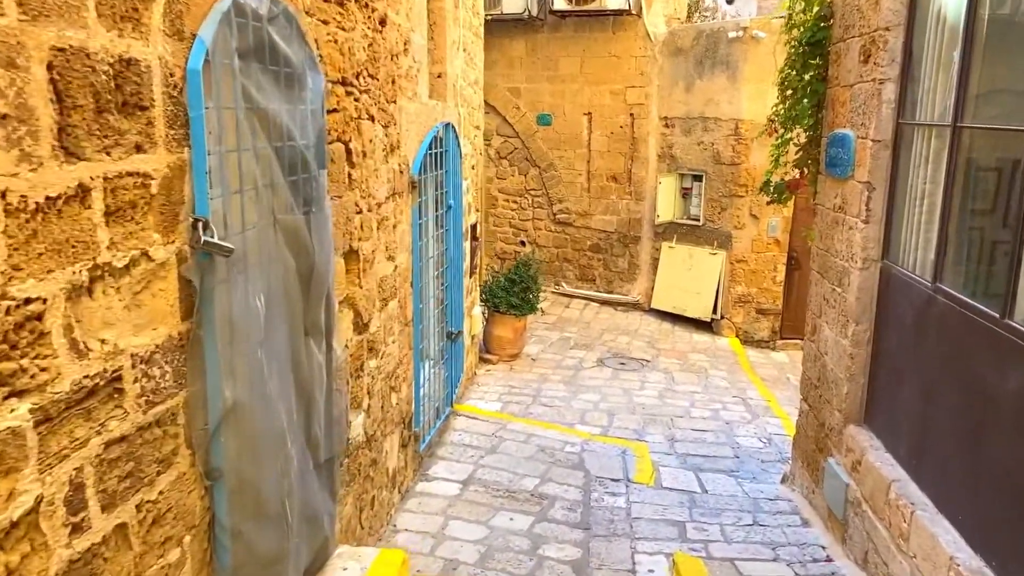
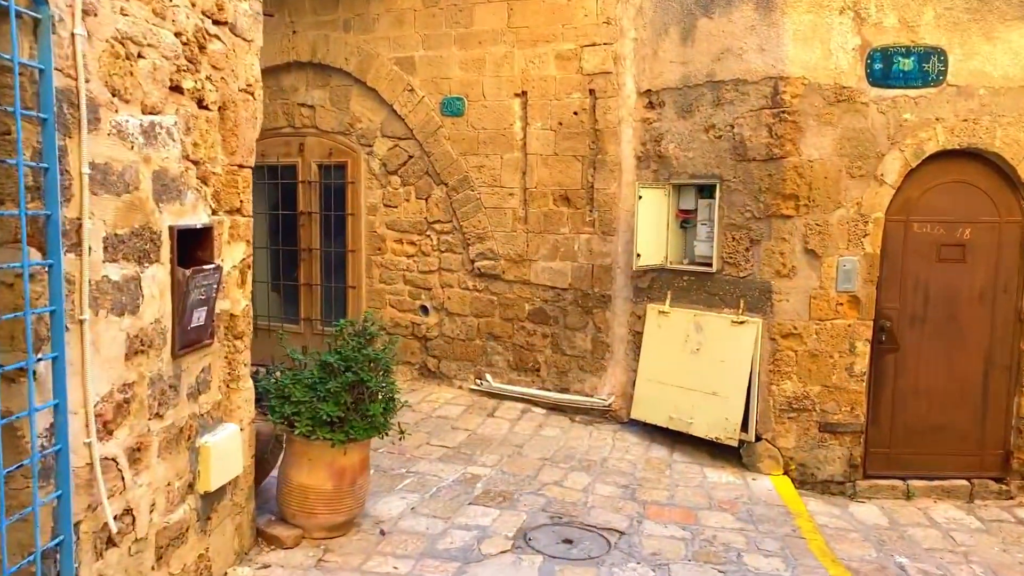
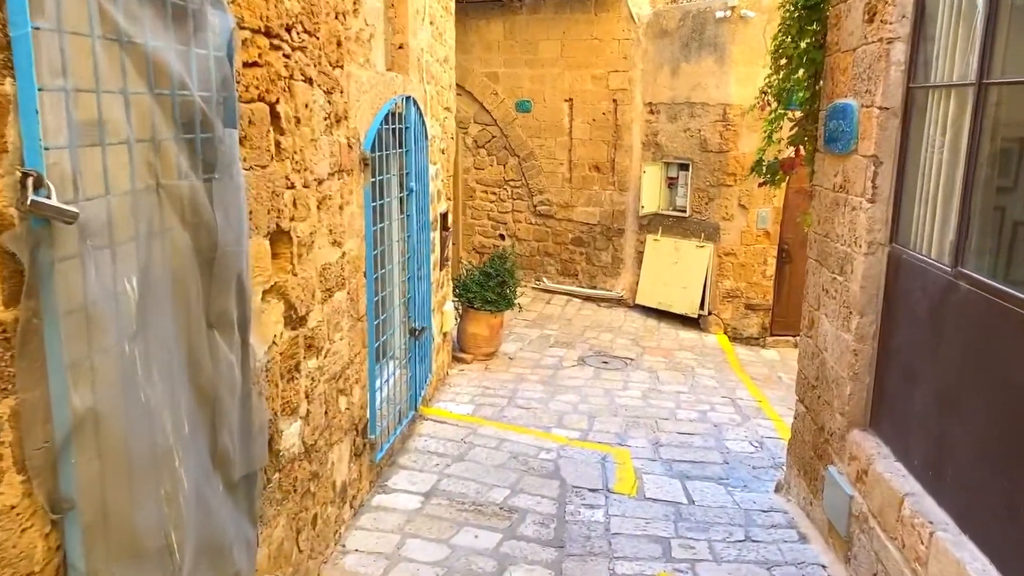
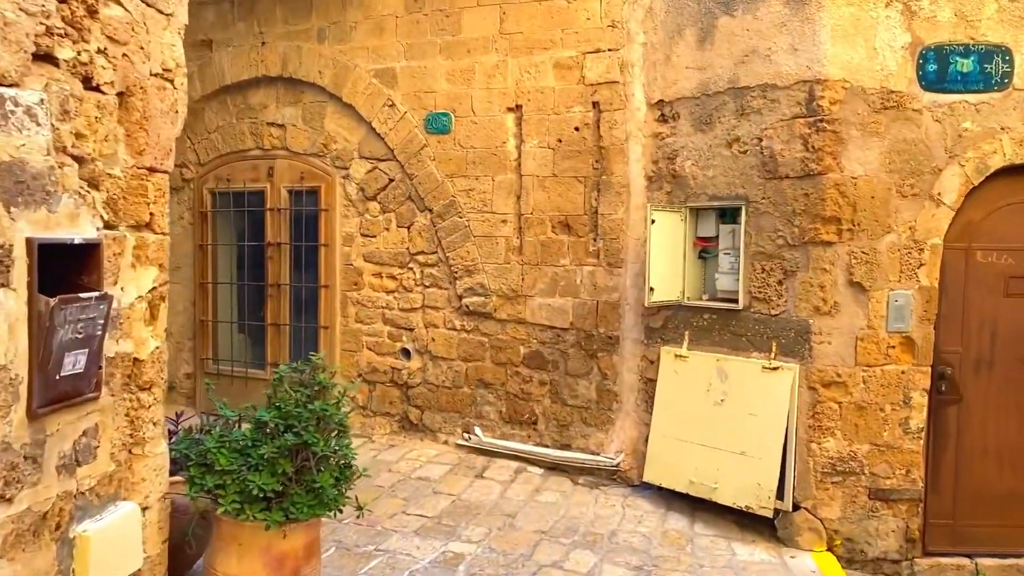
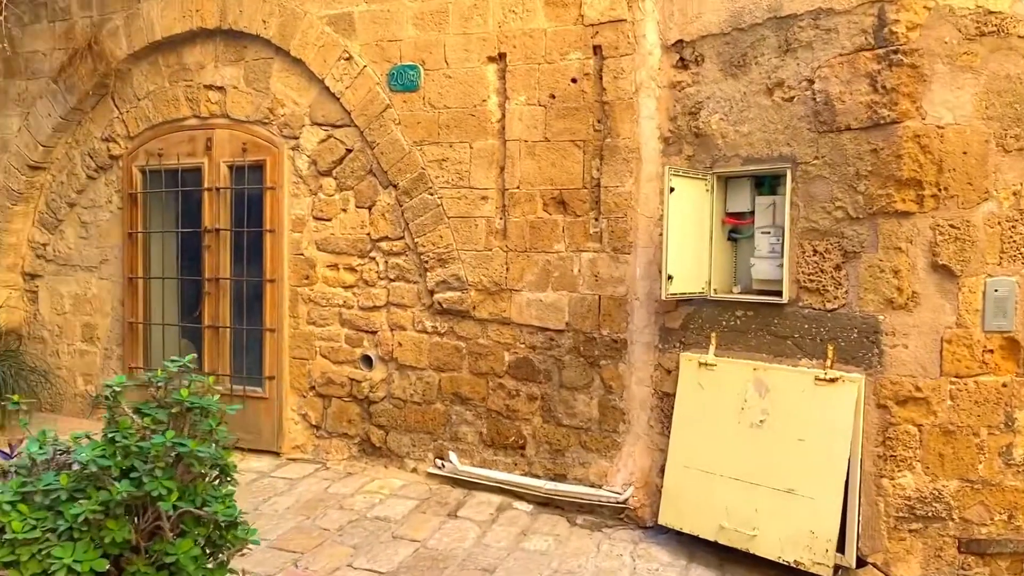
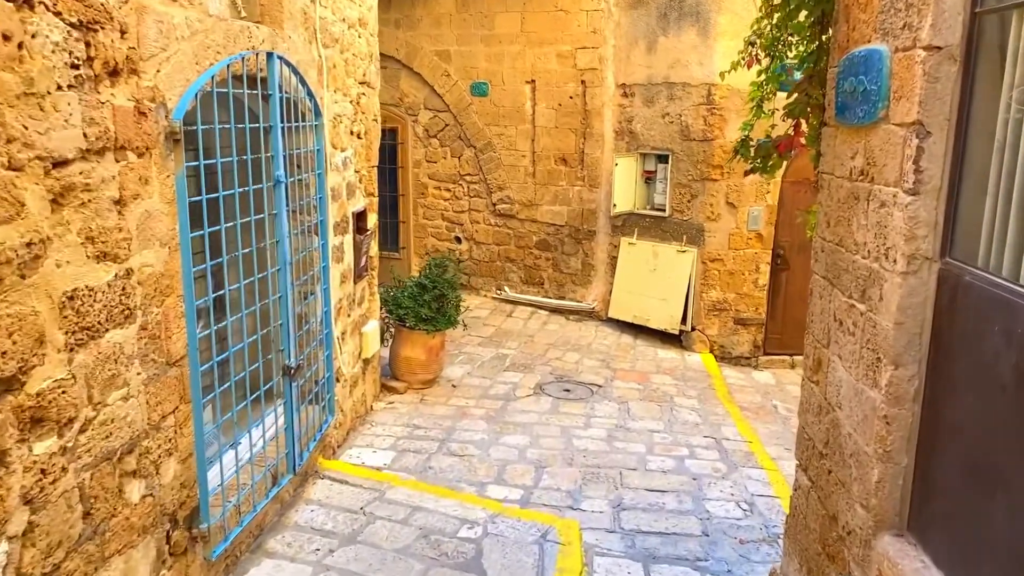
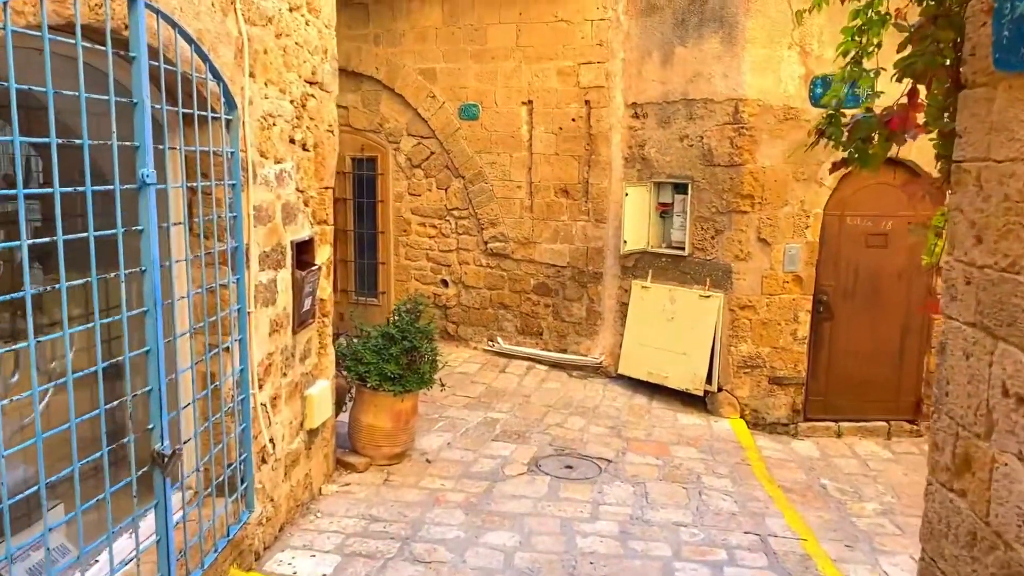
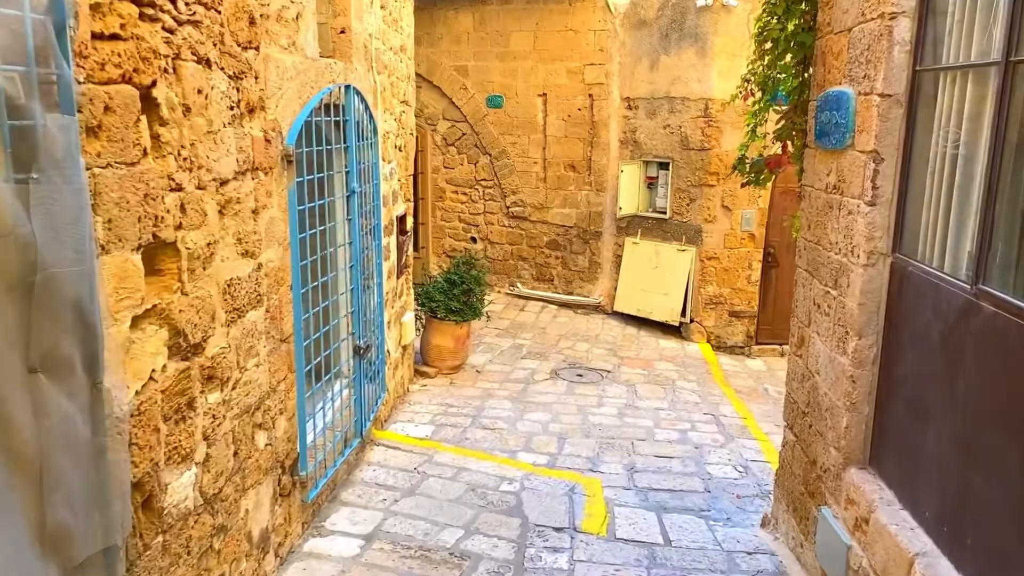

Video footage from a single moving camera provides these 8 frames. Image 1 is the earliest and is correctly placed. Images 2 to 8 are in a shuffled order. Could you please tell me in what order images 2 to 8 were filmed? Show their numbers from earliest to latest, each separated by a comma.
3, 8, 6, 7, 2, 4, 5
